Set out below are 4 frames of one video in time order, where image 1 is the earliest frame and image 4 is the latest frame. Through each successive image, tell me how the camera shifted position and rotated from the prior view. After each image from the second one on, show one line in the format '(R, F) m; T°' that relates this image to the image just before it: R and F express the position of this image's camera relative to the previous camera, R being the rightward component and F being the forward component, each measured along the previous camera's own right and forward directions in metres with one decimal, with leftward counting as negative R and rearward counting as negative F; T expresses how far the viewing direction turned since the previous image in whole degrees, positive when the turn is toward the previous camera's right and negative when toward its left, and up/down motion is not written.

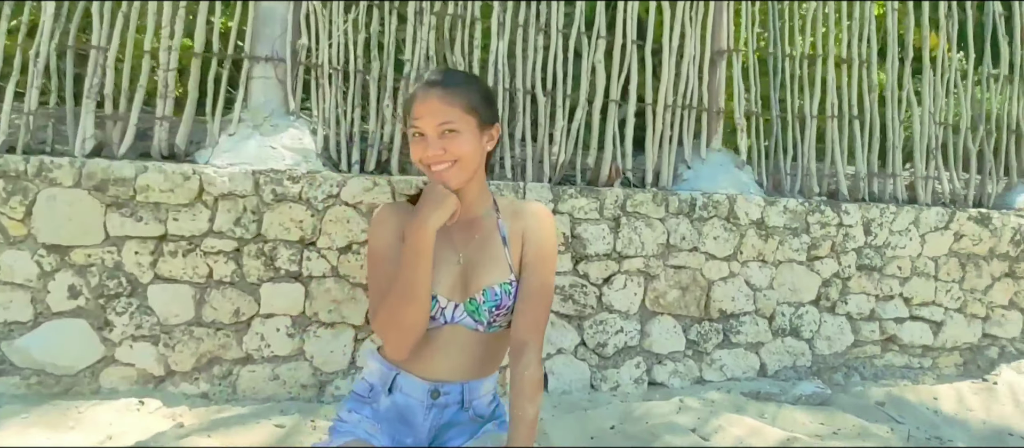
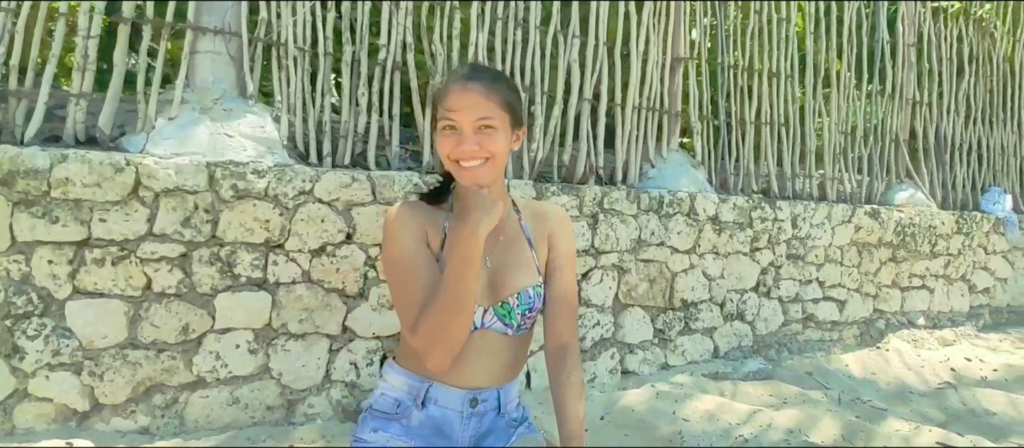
(-0.6, +0.1) m; +14°
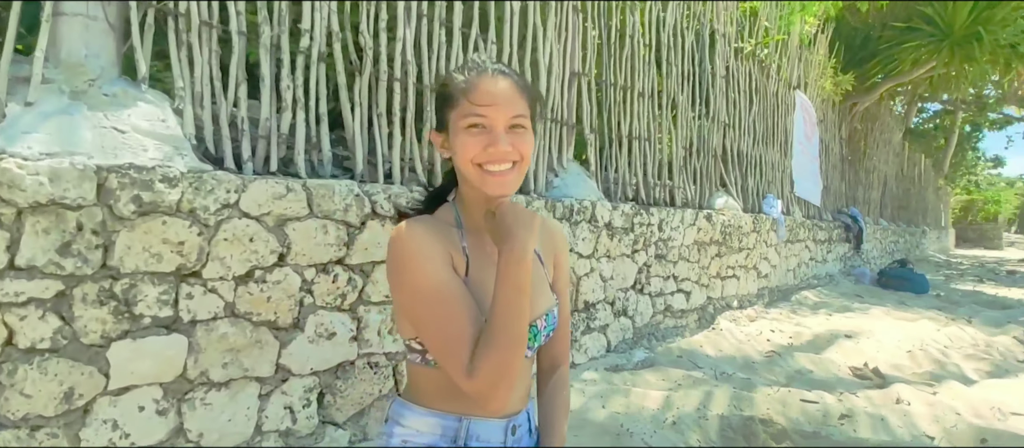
(-0.8, +0.2) m; +23°
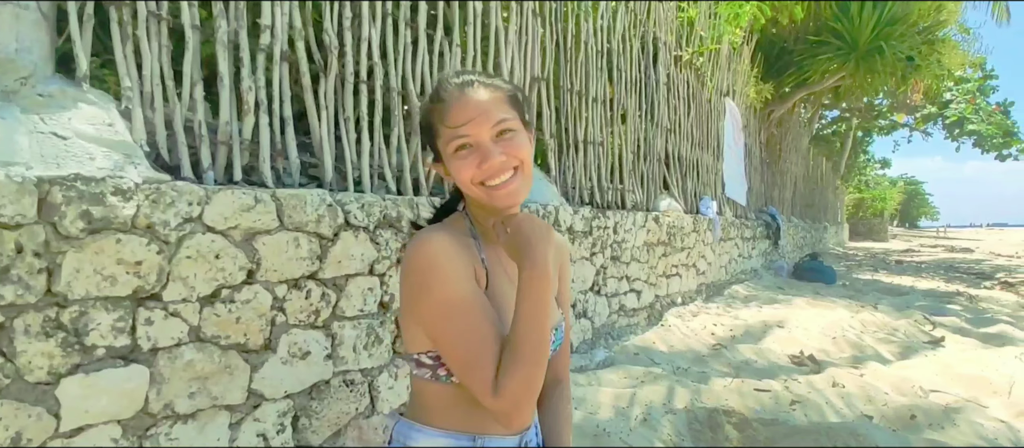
(-0.2, +0.1) m; +8°
